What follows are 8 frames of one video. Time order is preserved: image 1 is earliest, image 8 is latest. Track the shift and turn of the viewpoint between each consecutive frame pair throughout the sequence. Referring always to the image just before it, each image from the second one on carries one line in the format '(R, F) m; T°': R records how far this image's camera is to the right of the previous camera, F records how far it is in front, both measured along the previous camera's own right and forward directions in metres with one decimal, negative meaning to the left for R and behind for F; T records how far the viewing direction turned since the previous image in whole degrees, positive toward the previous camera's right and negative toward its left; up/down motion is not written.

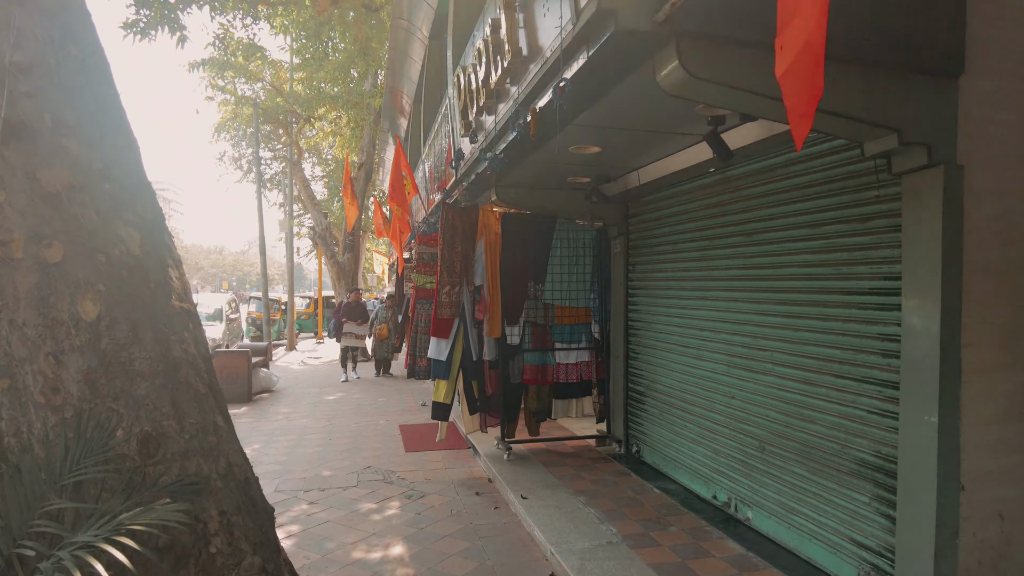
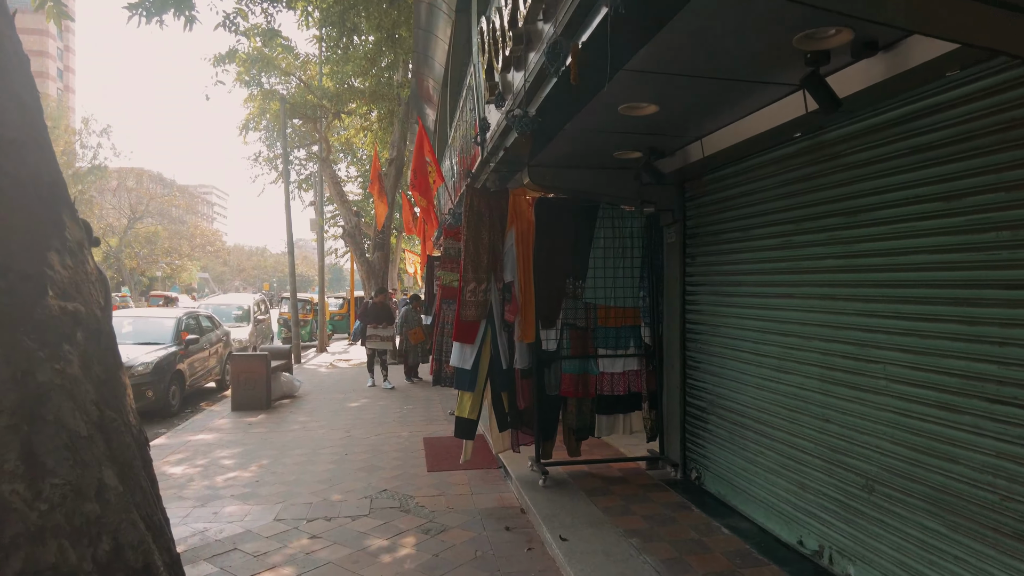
(0.0, +0.8) m; -3°
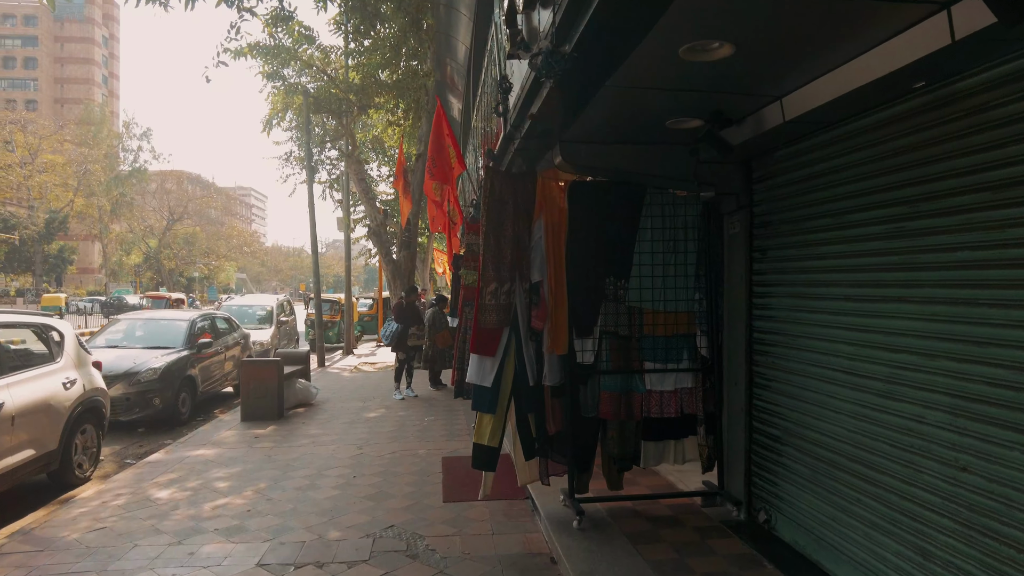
(0.0, +0.8) m; -3°
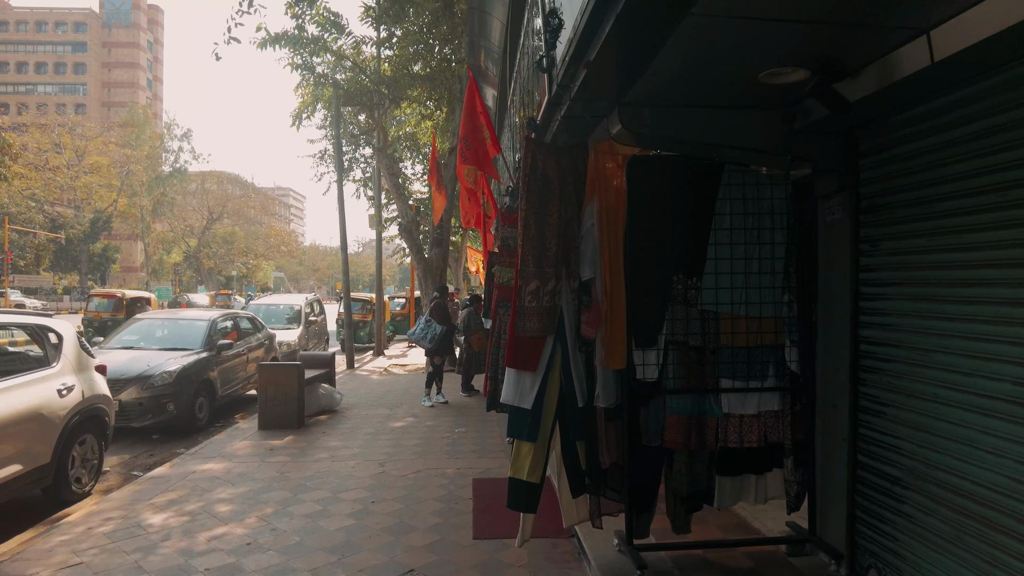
(-0.1, +0.8) m; -3°
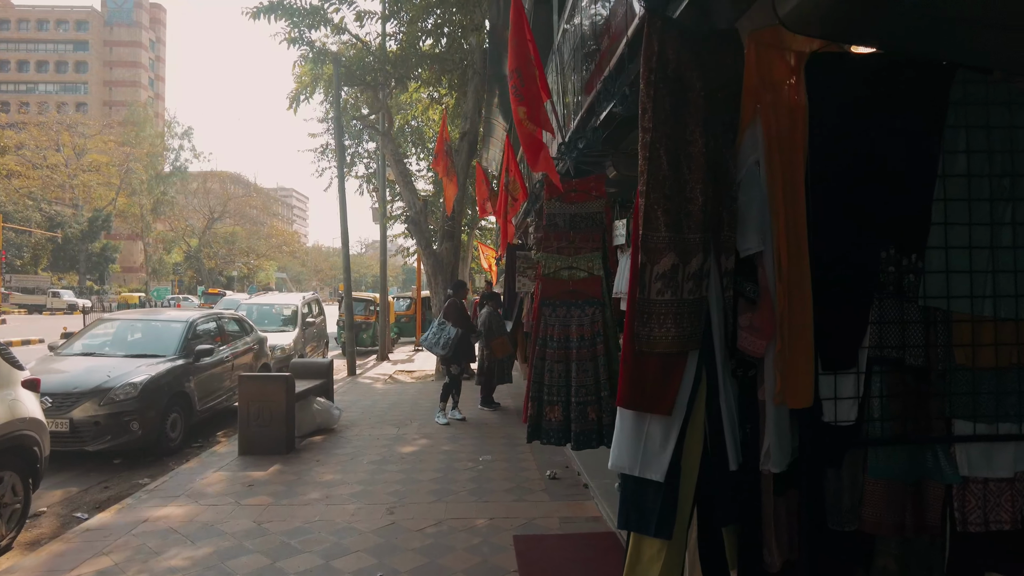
(-0.3, +1.4) m; 0°
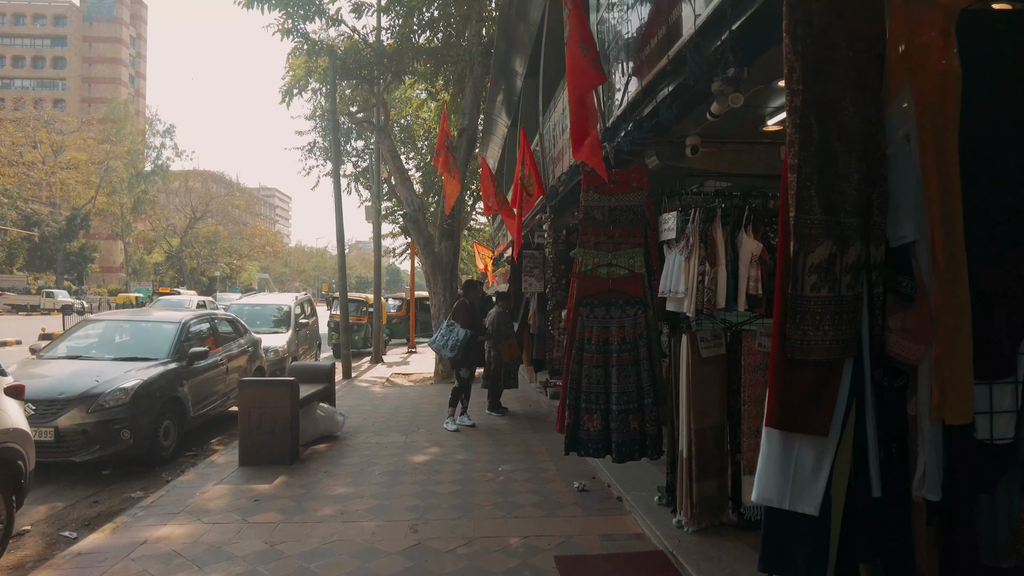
(-0.3, +0.4) m; +1°
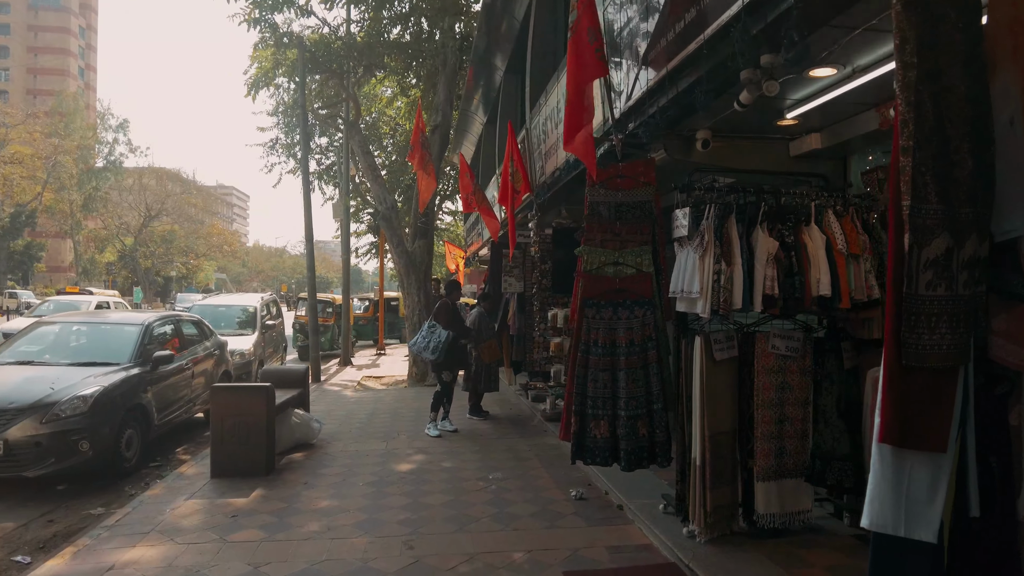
(-0.2, +0.2) m; +3°
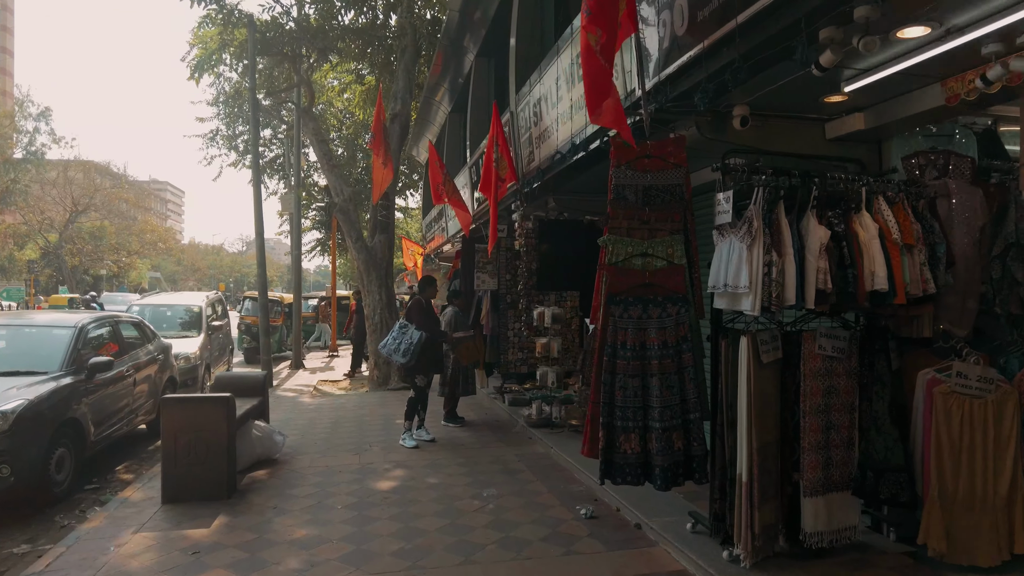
(-0.4, +0.5) m; +5°
